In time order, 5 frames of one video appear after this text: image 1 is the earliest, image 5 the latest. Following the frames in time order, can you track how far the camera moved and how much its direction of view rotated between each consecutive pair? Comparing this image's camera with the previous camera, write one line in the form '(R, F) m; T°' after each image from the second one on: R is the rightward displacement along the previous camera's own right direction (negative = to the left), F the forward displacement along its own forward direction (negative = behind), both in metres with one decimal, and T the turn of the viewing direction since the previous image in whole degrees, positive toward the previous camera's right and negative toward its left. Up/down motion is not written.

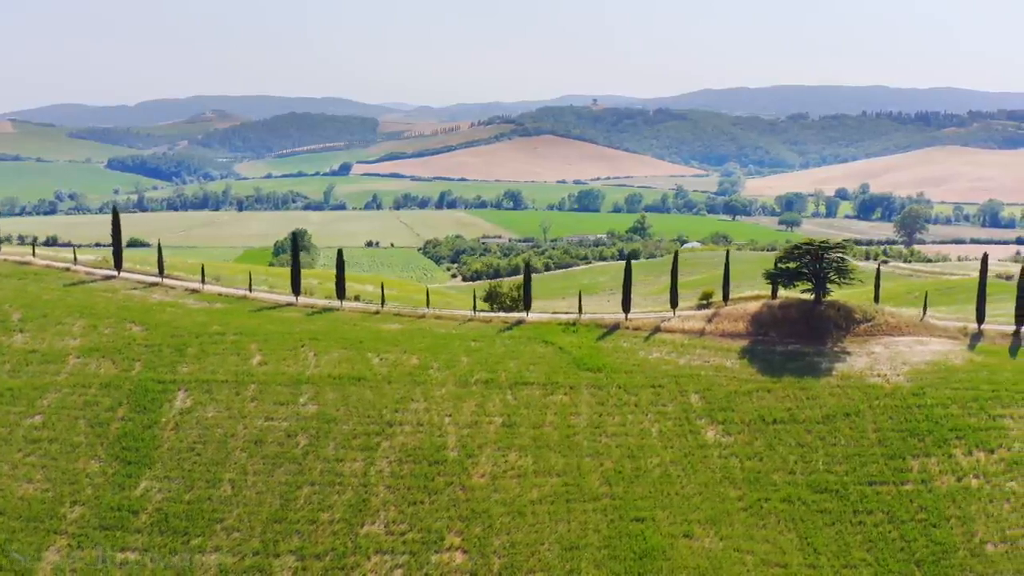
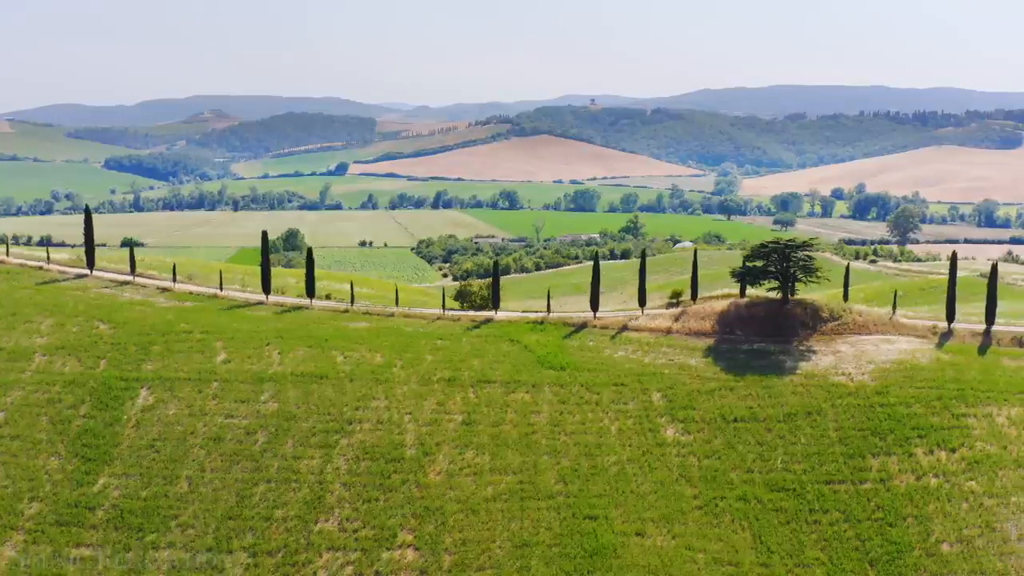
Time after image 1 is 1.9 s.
(+2.8, -0.1) m; 0°
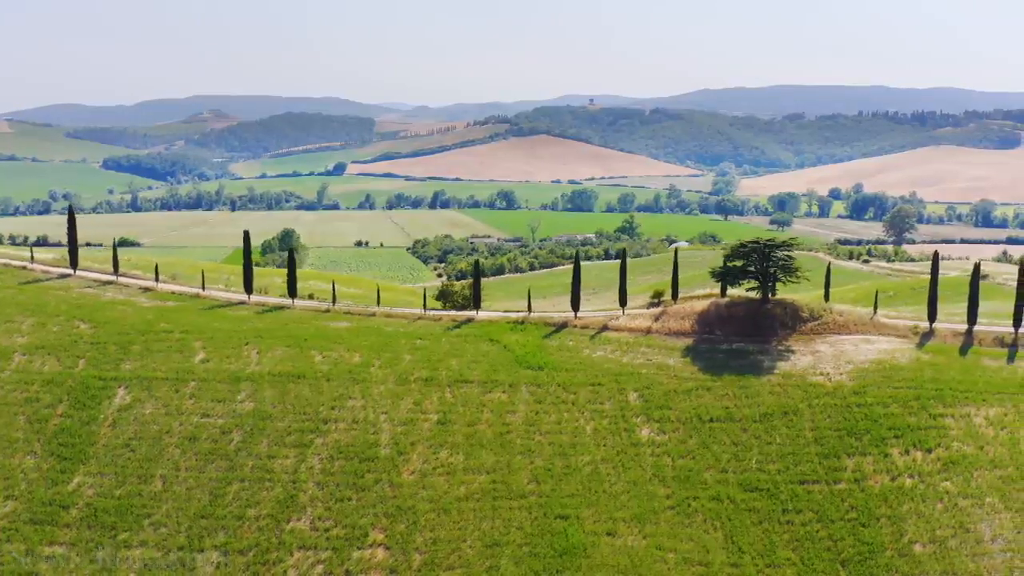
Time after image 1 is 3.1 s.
(+1.7, 0.0) m; 0°
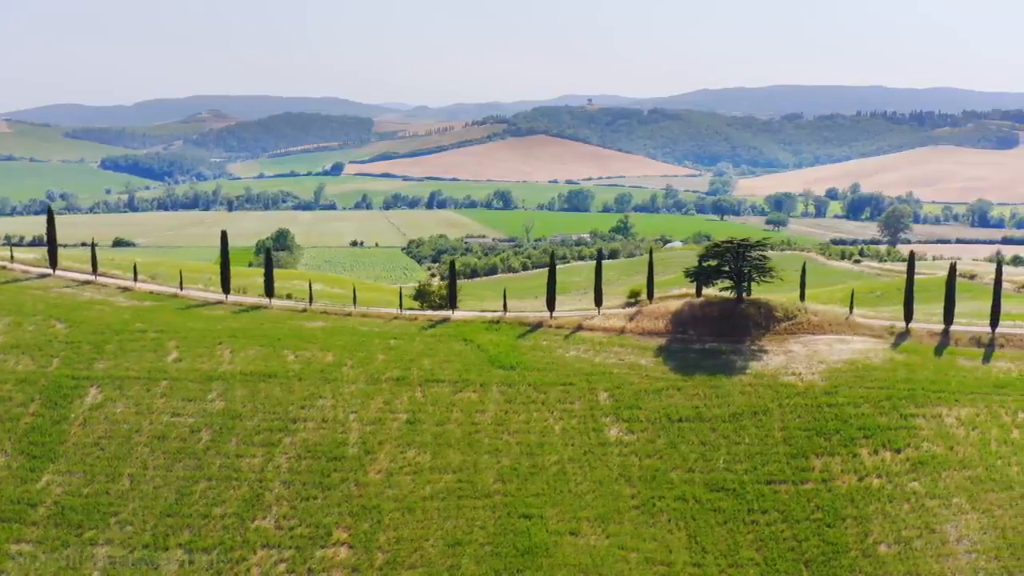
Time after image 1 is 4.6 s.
(+2.2, -0.1) m; 0°
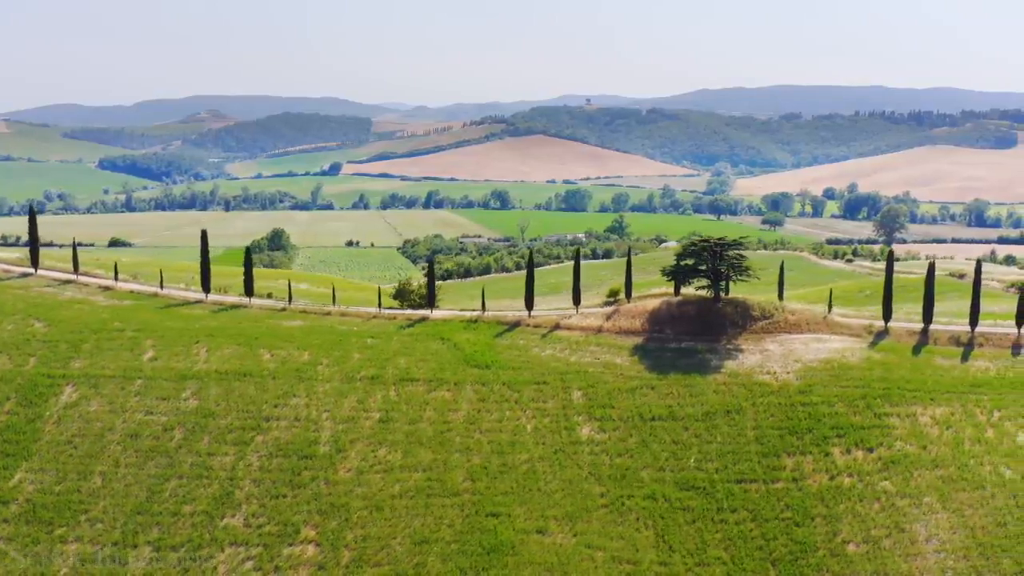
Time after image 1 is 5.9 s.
(+2.0, -0.1) m; 0°
